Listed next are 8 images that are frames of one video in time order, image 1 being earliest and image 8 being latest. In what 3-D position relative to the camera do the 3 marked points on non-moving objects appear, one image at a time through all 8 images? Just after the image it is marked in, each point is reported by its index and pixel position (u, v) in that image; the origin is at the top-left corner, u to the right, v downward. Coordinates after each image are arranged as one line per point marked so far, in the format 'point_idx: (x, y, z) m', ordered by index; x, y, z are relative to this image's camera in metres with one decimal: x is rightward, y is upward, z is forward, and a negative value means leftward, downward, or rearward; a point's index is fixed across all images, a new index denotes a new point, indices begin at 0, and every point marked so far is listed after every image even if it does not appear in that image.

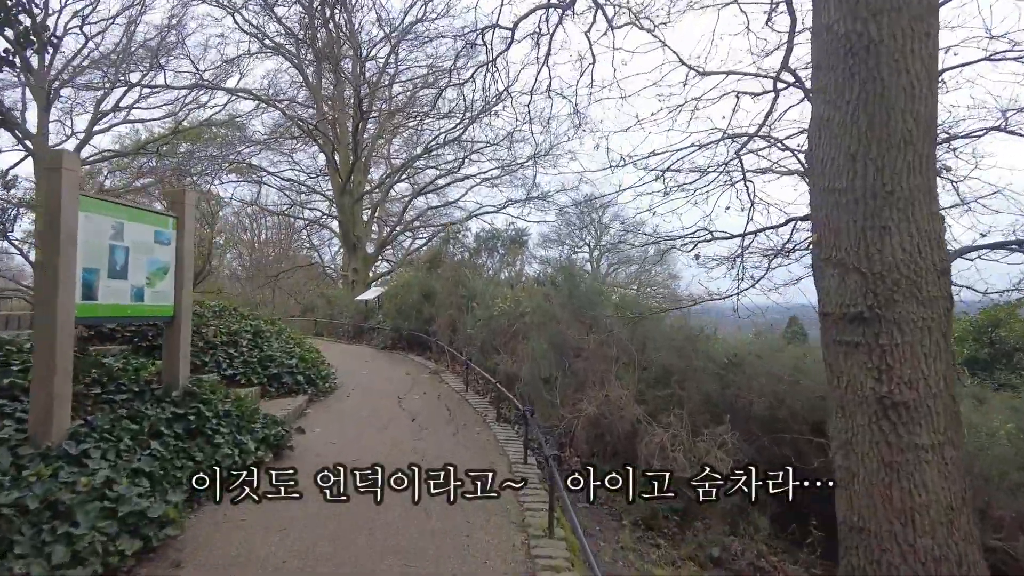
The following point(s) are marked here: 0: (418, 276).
0: (-2.3, +0.3, +15.4) m
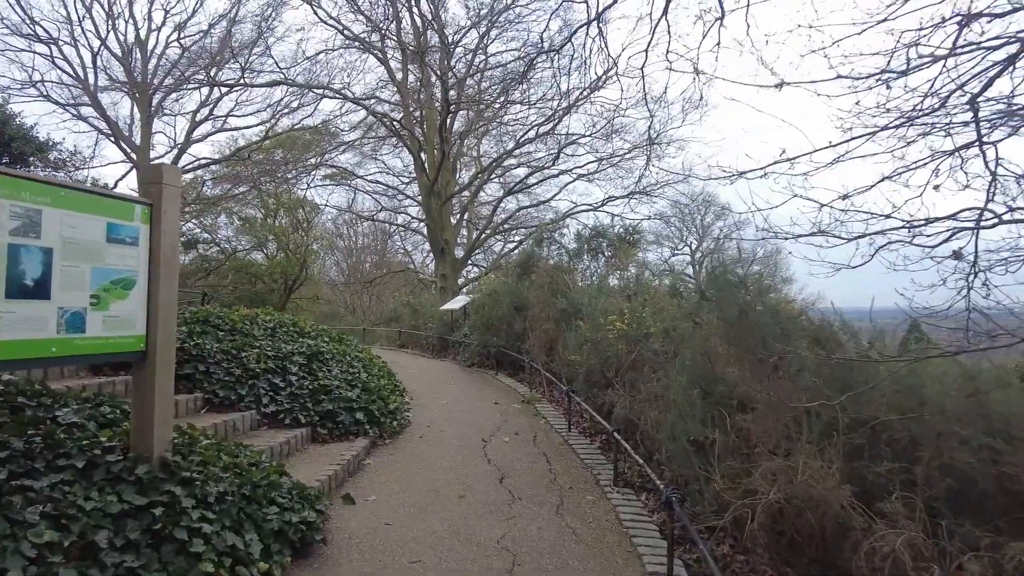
0: (-0.1, +0.1, +13.1) m
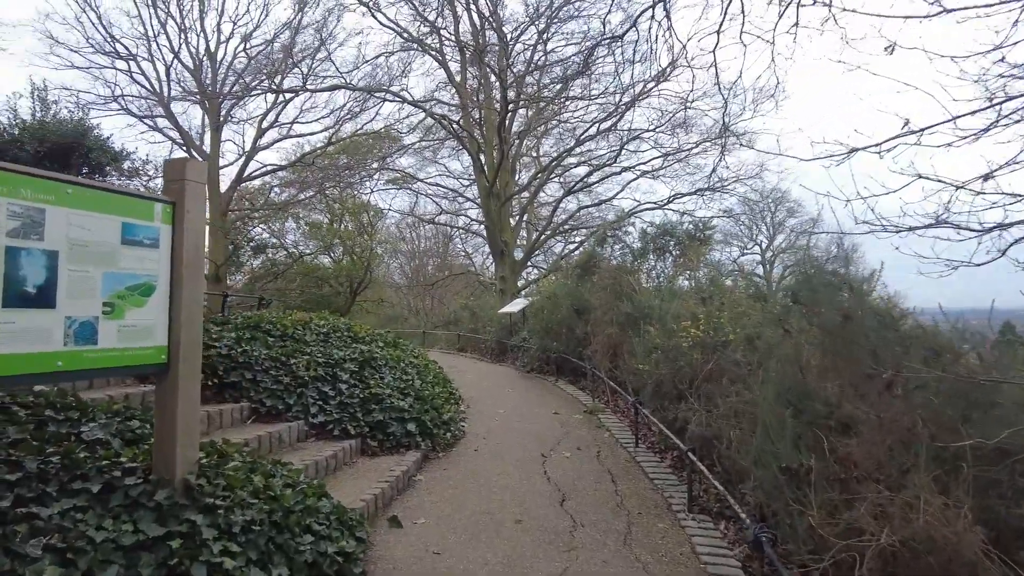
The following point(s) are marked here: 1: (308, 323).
0: (+1.0, +0.1, +12.5) m
1: (-3.0, -0.5, +9.7) m
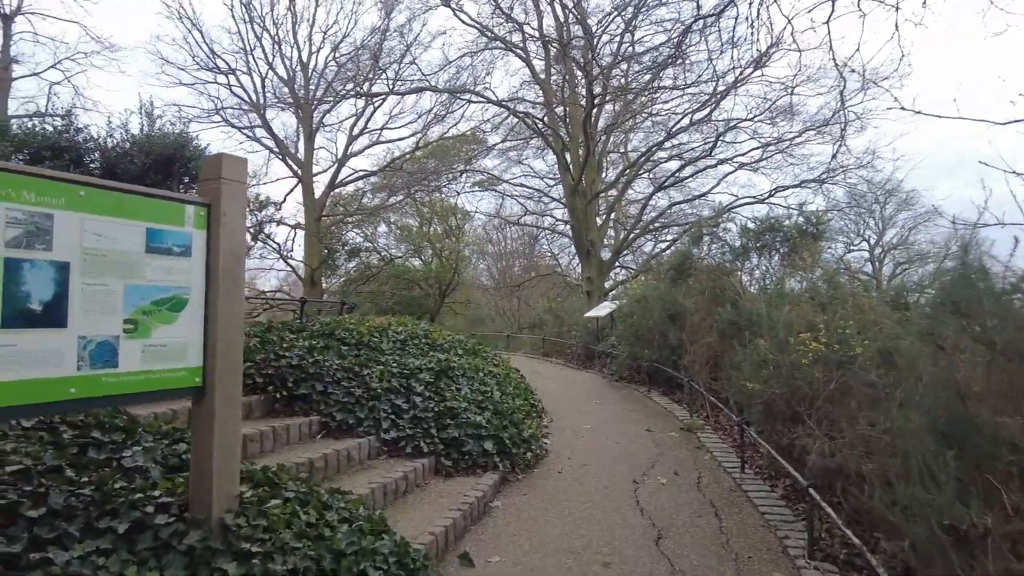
0: (+2.6, 0.0, +11.5) m
1: (-1.8, -0.6, +9.4) m
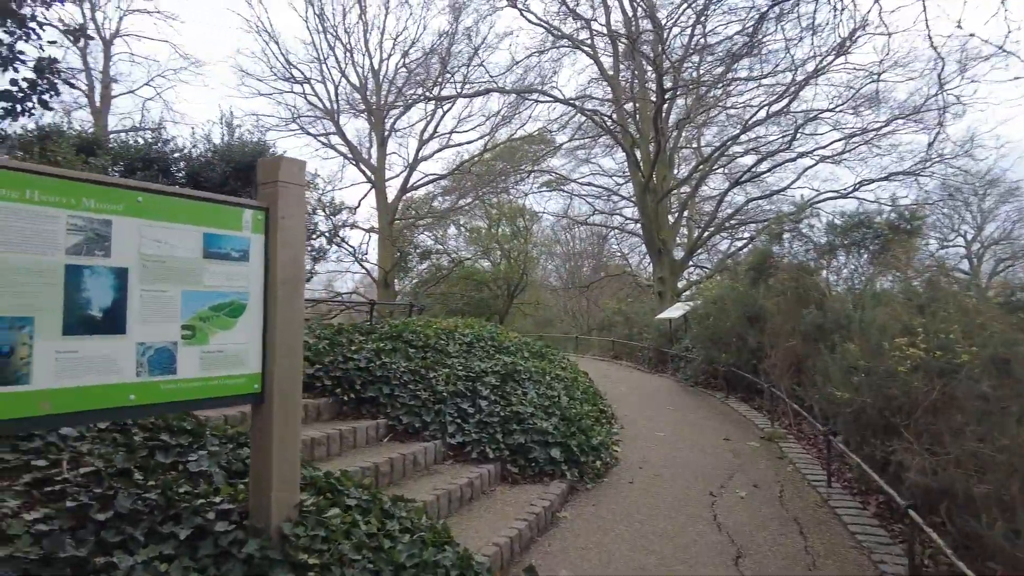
0: (+3.7, 0.0, +11.0) m
1: (-0.9, -0.6, +9.3) m
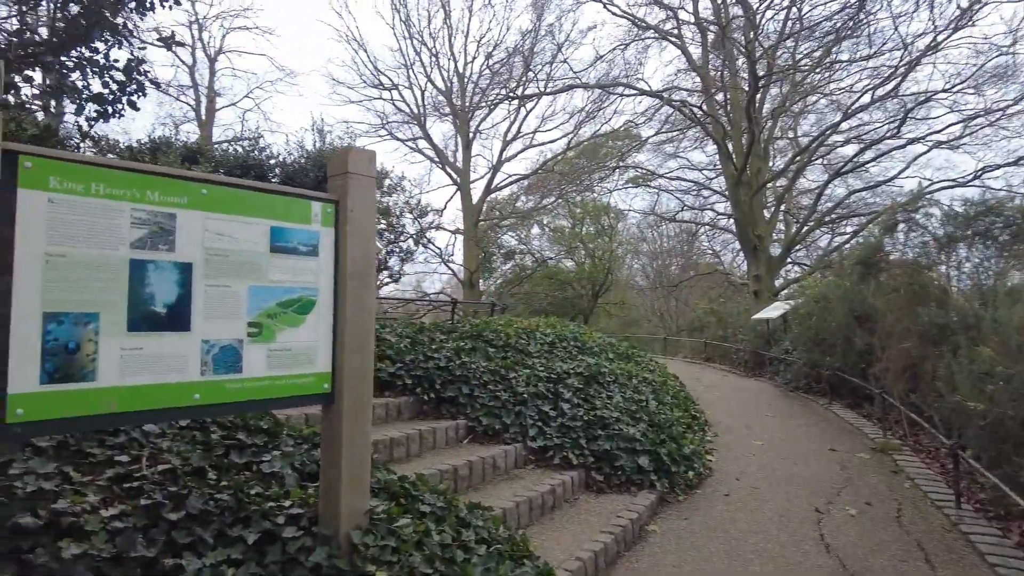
0: (+5.1, +0.1, +10.1) m
1: (+0.3, -0.6, +9.1) m
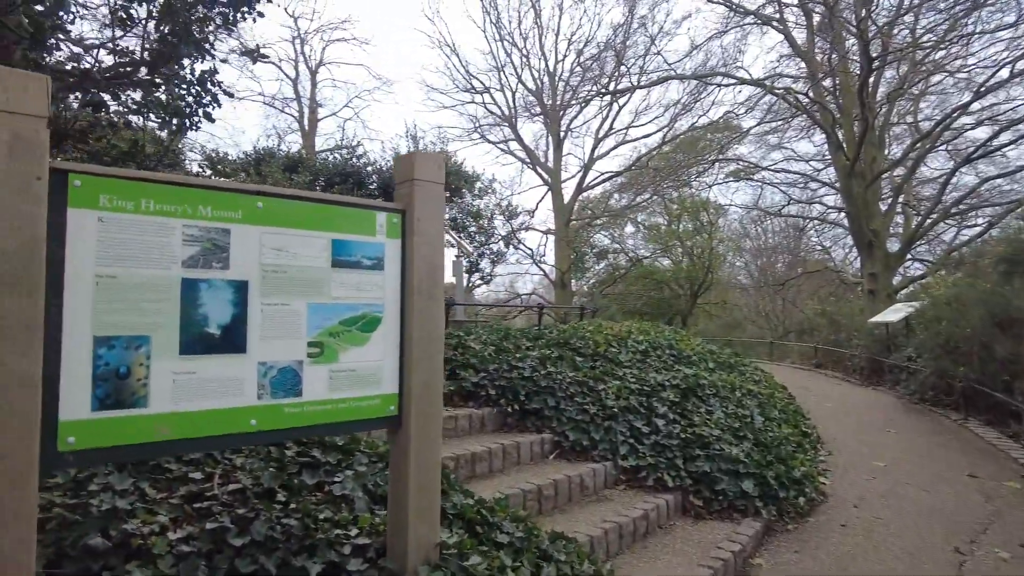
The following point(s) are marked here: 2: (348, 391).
0: (+6.4, 0.0, +9.0) m
1: (+1.5, -0.7, +8.6) m
2: (-0.7, -0.5, +2.9) m
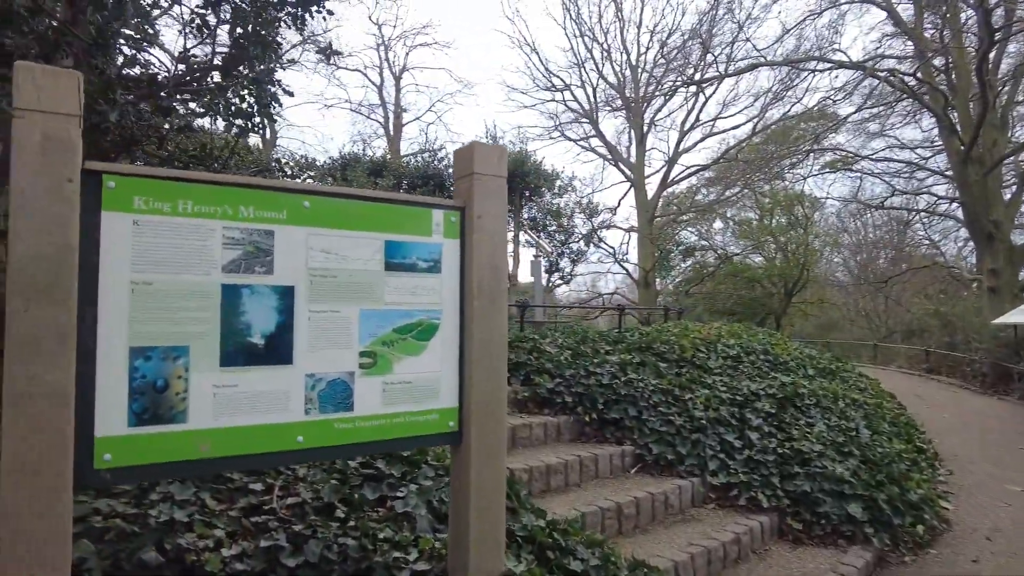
0: (+7.3, +0.1, +7.8) m
1: (+2.5, -0.7, +8.0) m
2: (-0.4, -0.5, +2.7) m
